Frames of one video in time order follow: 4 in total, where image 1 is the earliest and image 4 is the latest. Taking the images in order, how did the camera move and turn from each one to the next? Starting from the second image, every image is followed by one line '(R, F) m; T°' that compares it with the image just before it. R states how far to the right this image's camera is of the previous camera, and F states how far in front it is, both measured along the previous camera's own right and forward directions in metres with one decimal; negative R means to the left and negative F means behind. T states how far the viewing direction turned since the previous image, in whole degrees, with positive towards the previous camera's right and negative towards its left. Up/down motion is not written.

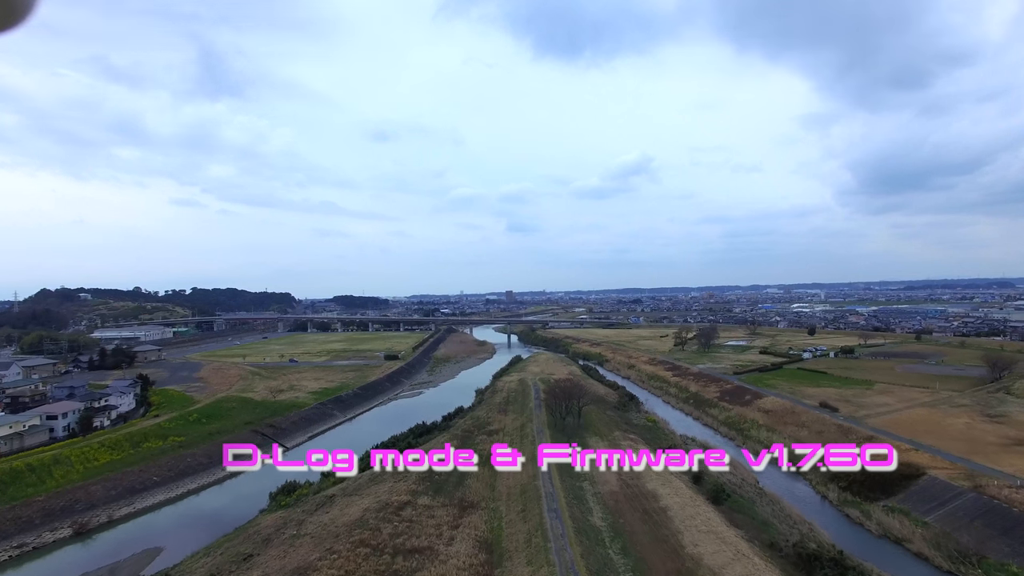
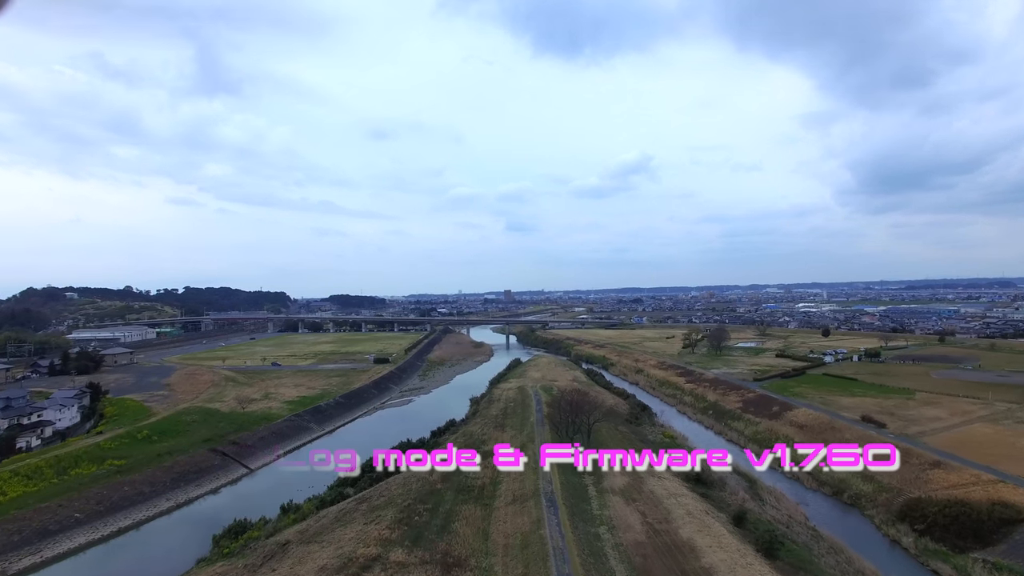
(0.0, +2.3) m; 0°
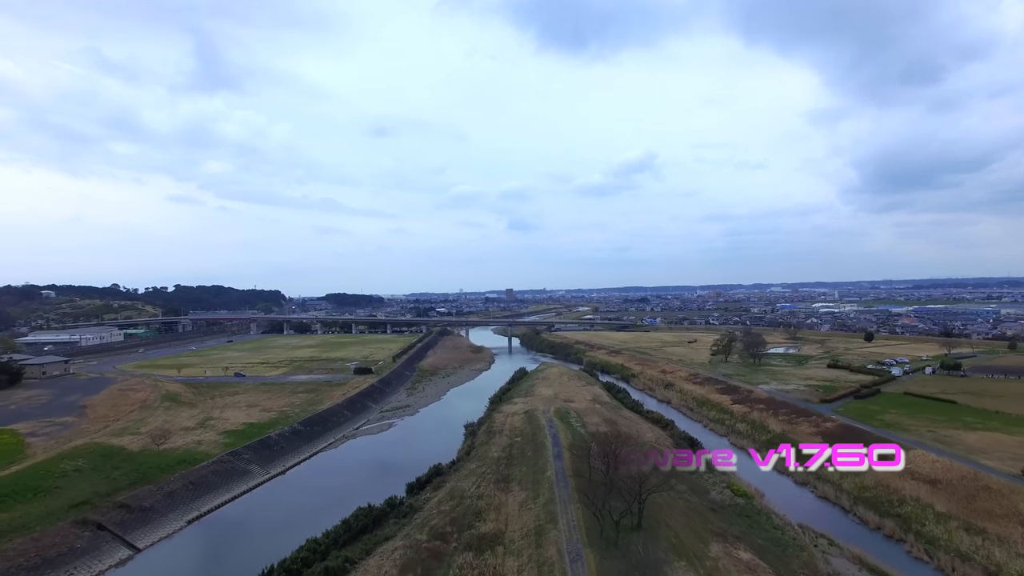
(-0.2, +4.8) m; 0°
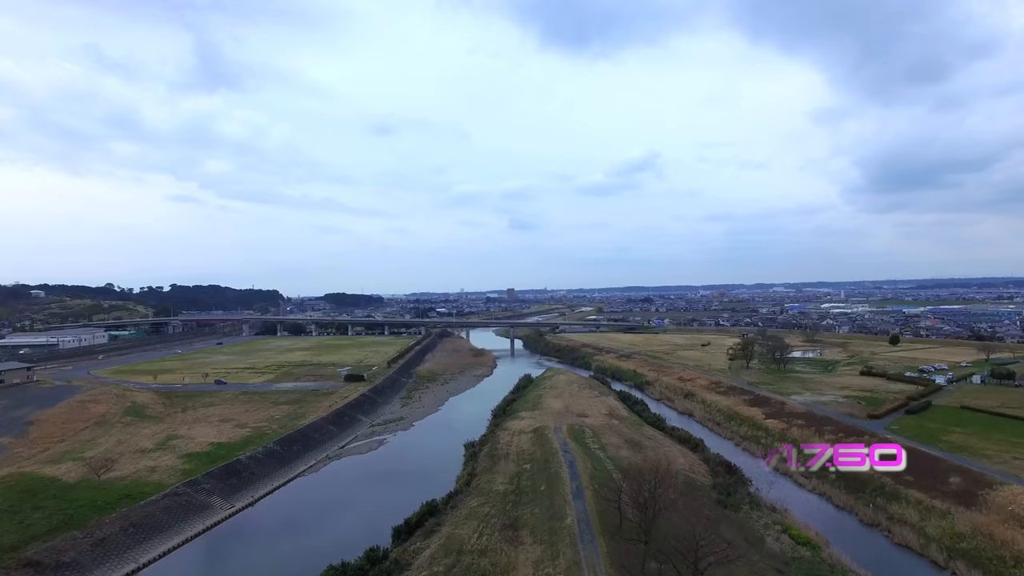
(-0.2, +2.2) m; 0°
